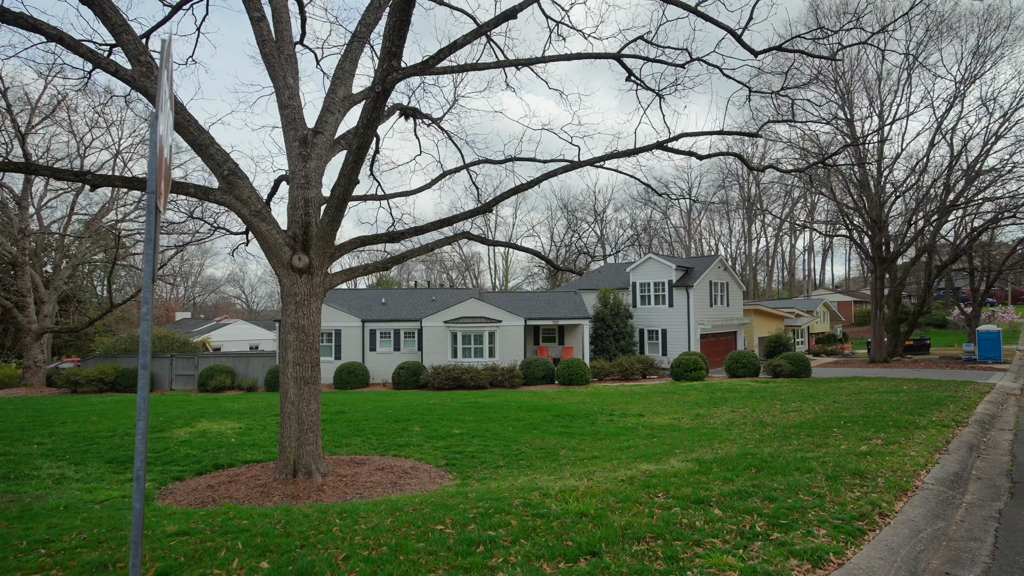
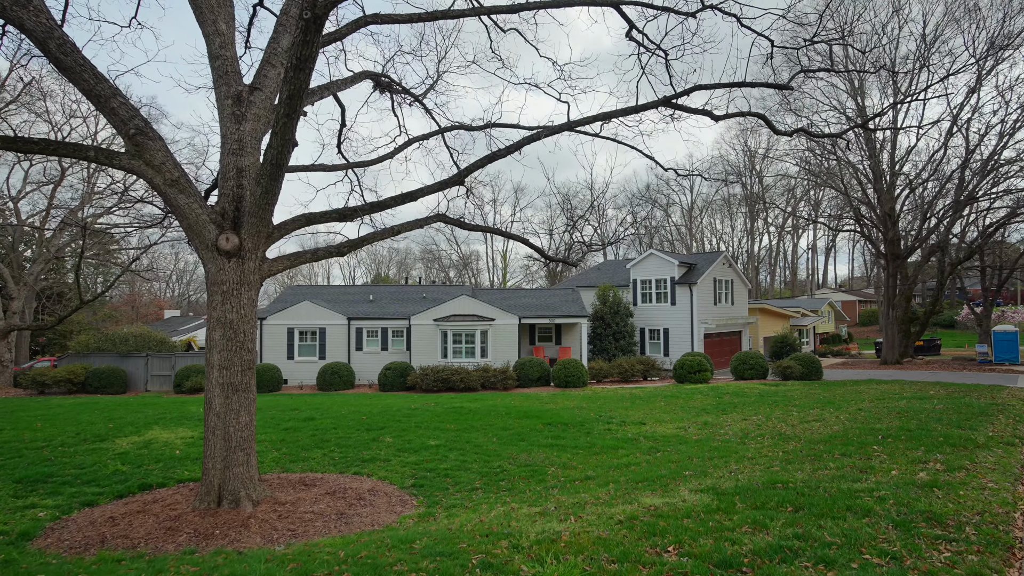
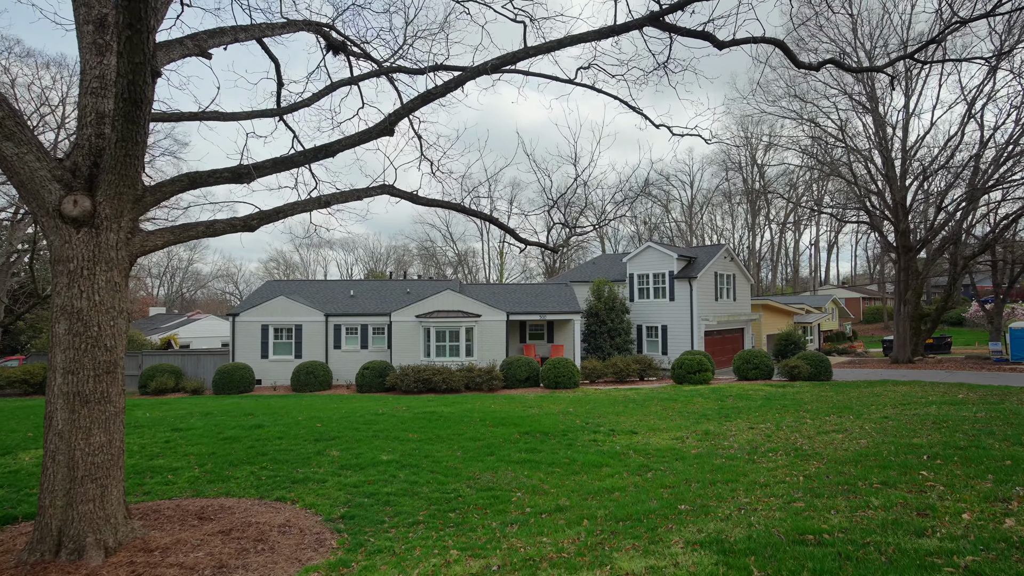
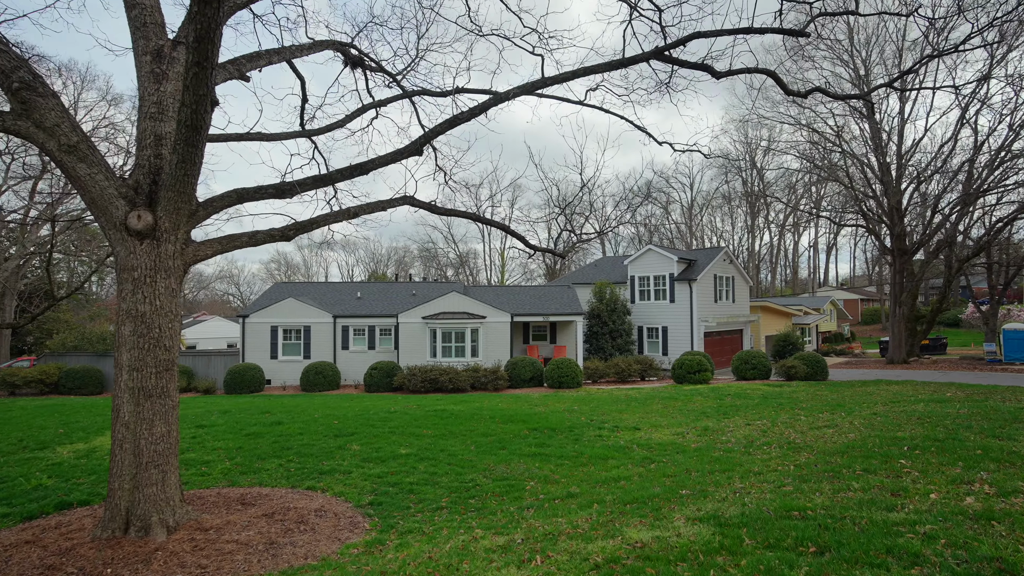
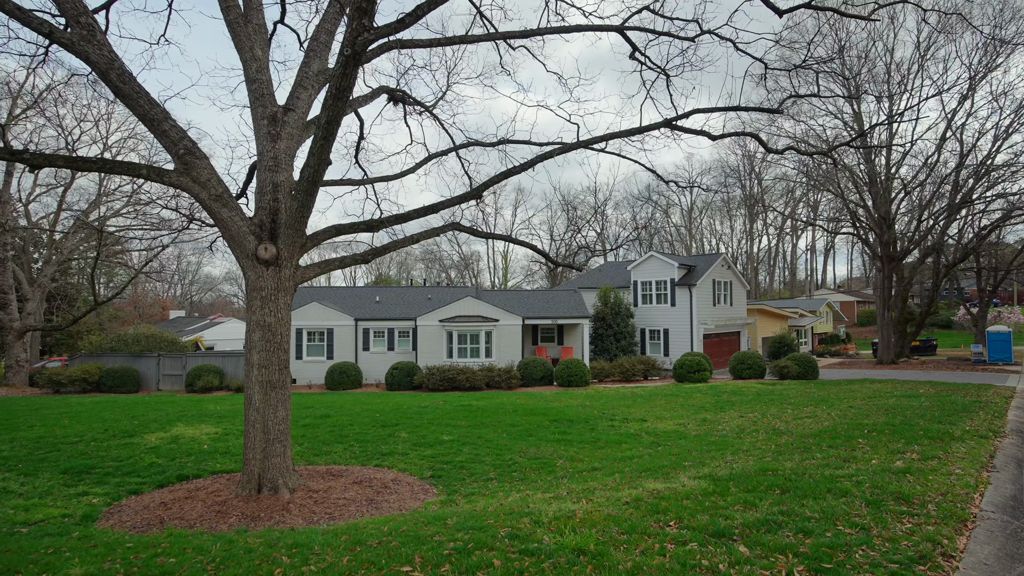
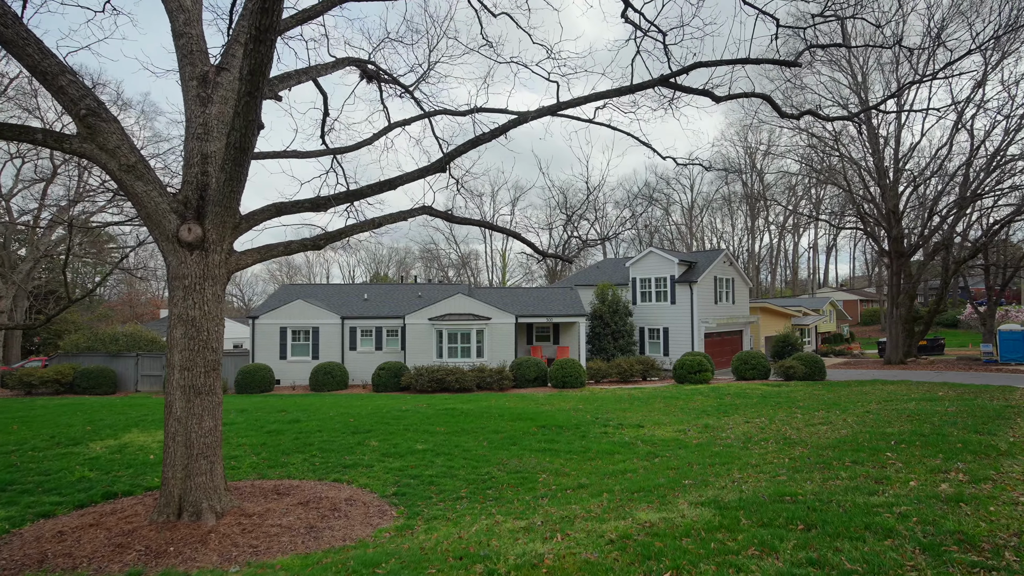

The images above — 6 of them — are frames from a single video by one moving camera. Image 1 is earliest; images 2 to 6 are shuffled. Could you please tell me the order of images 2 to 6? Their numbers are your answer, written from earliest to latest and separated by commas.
5, 2, 6, 4, 3
